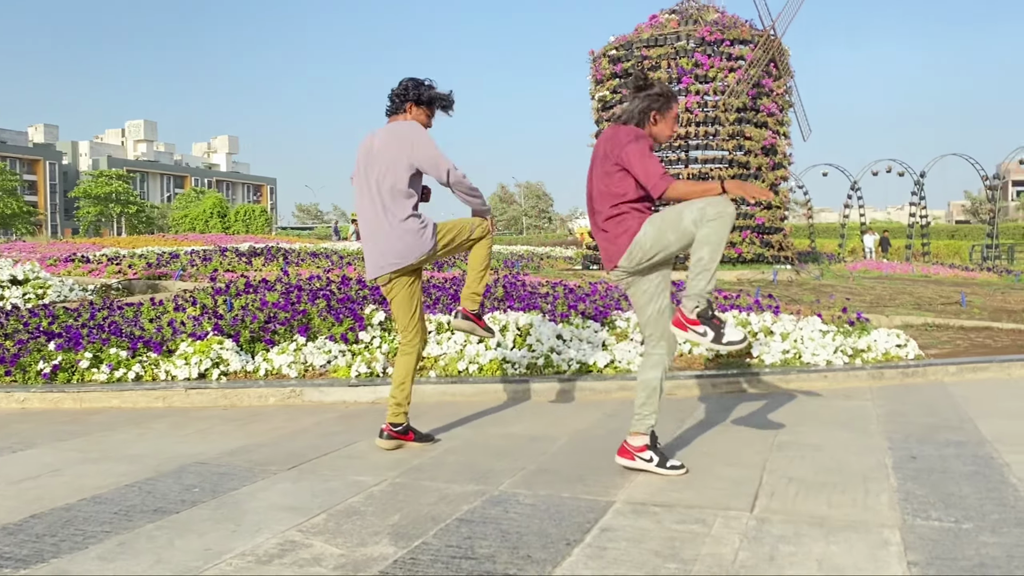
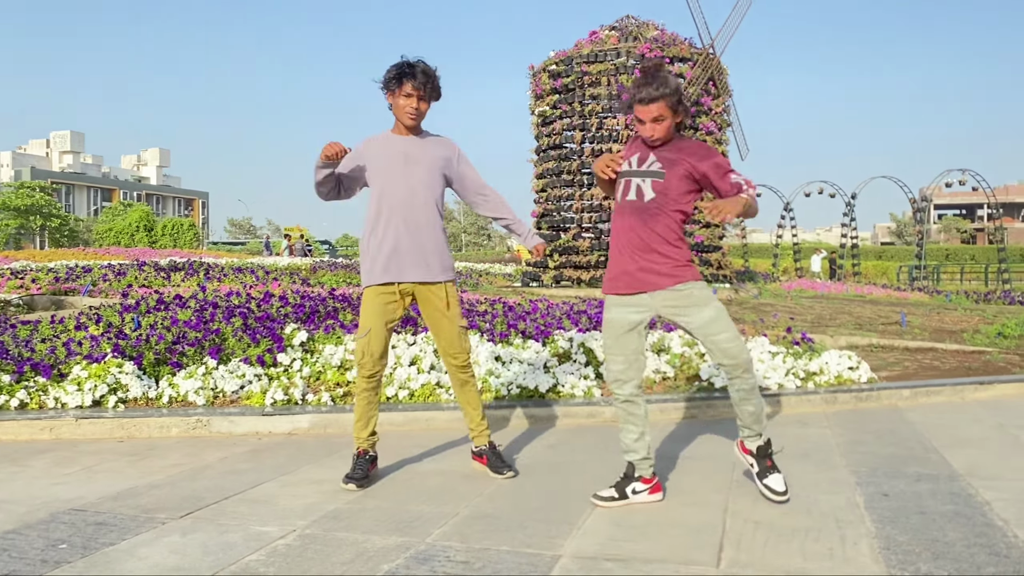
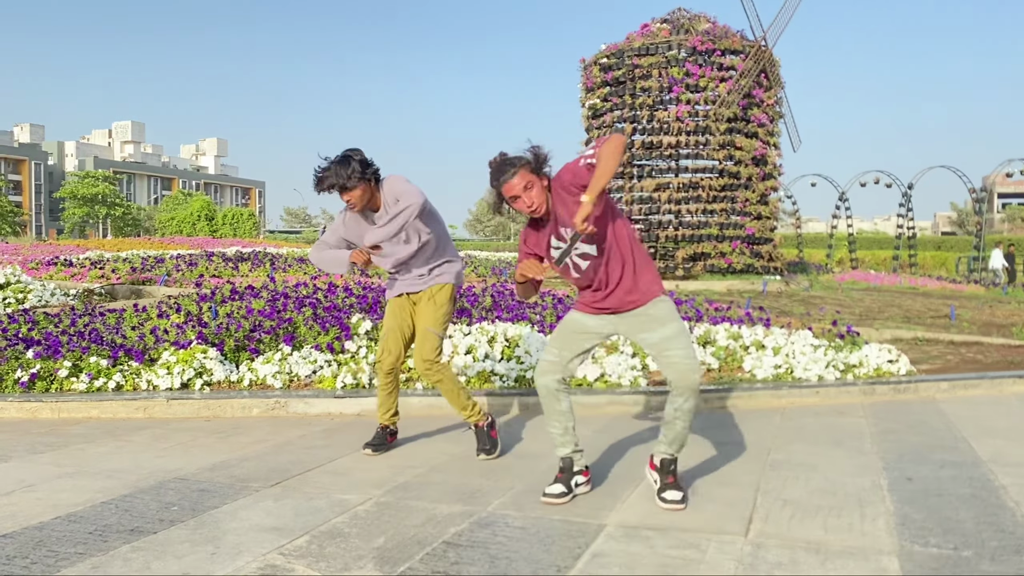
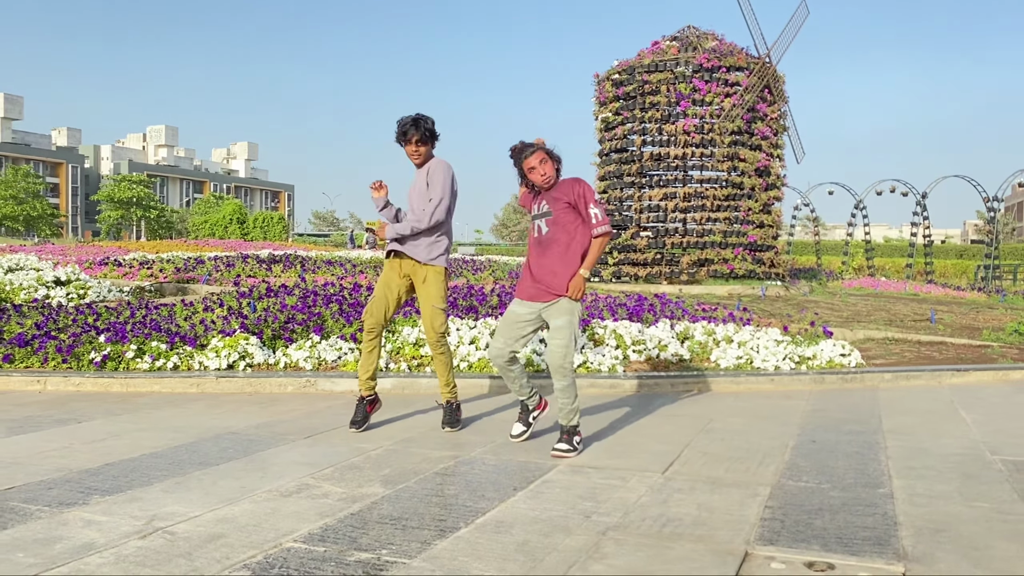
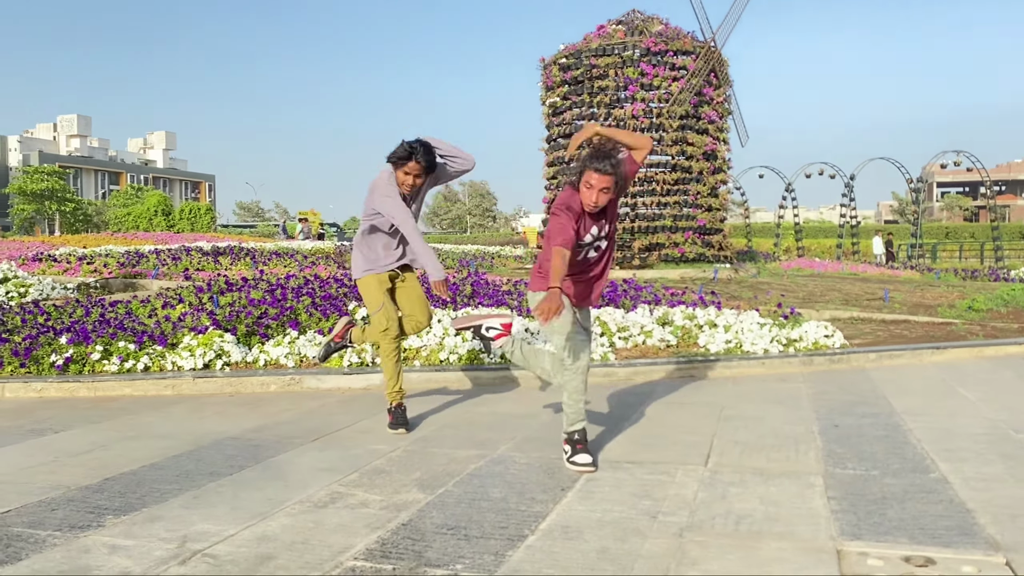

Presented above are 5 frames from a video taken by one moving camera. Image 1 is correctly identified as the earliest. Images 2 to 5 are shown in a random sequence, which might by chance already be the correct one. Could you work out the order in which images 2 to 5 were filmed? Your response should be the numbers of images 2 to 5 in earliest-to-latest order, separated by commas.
2, 5, 3, 4
